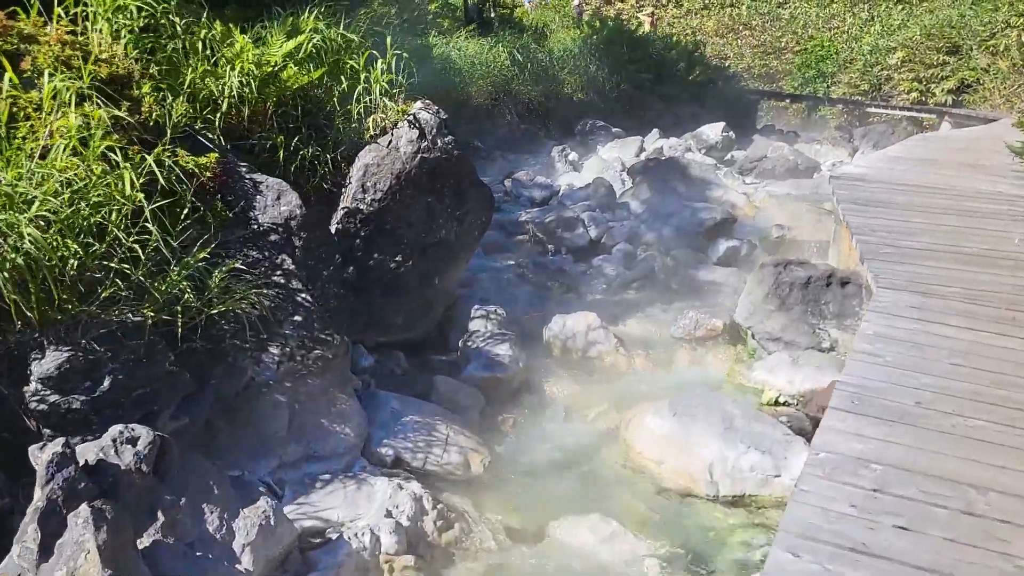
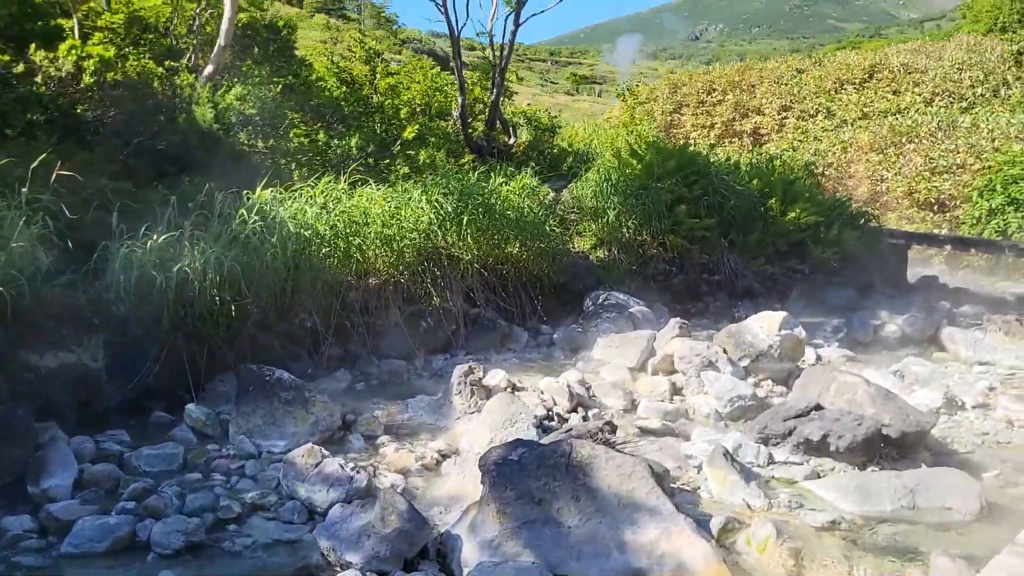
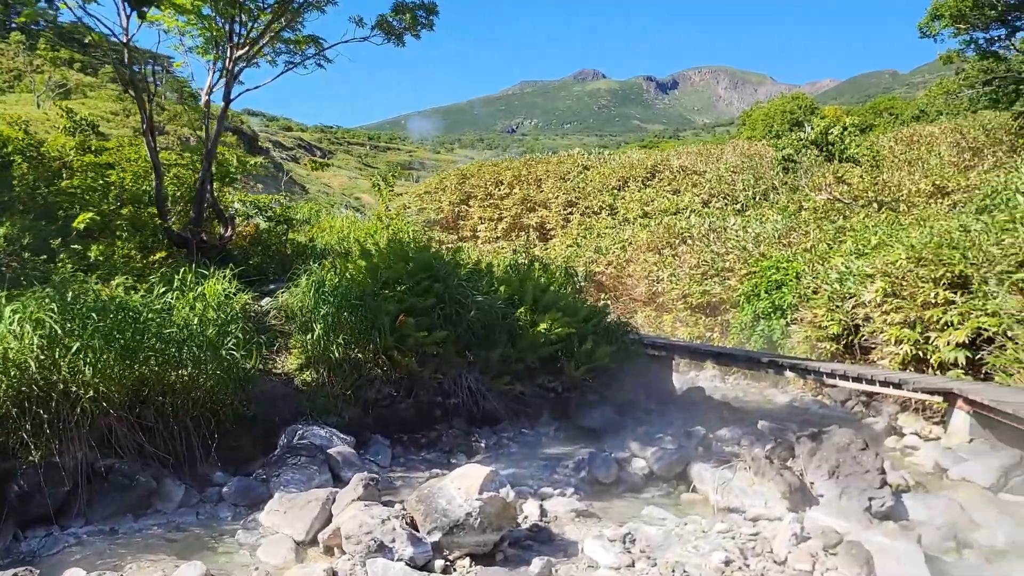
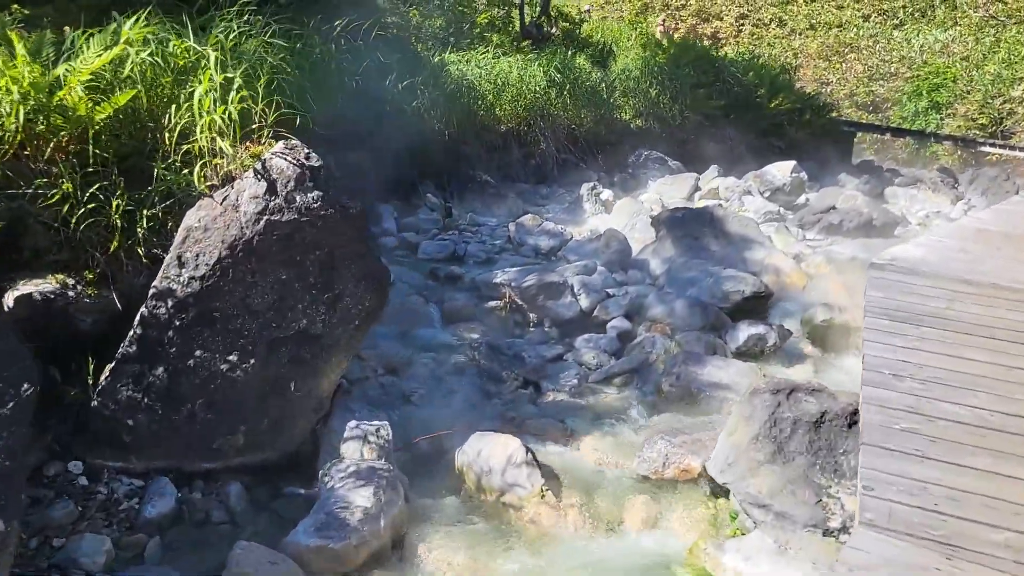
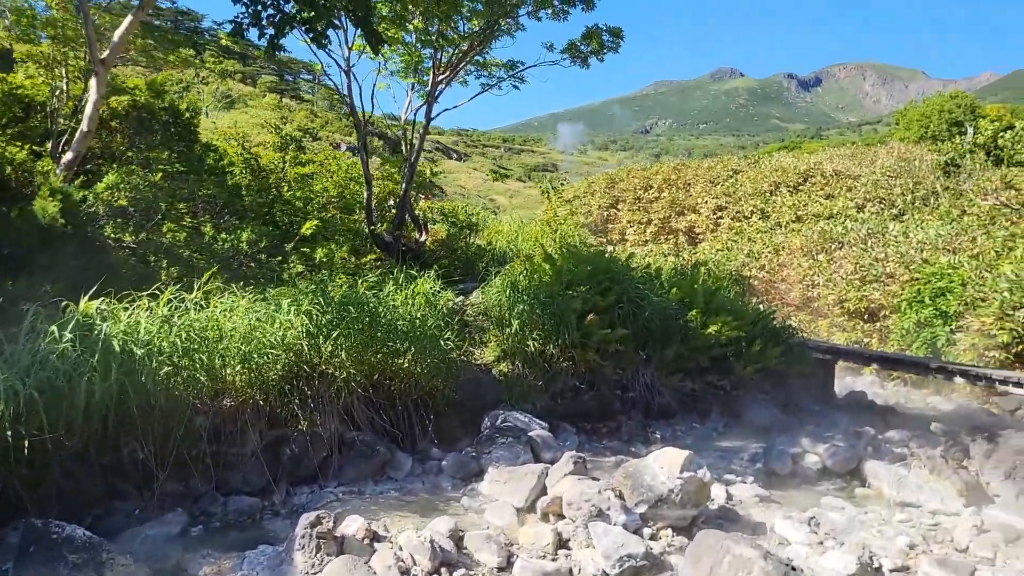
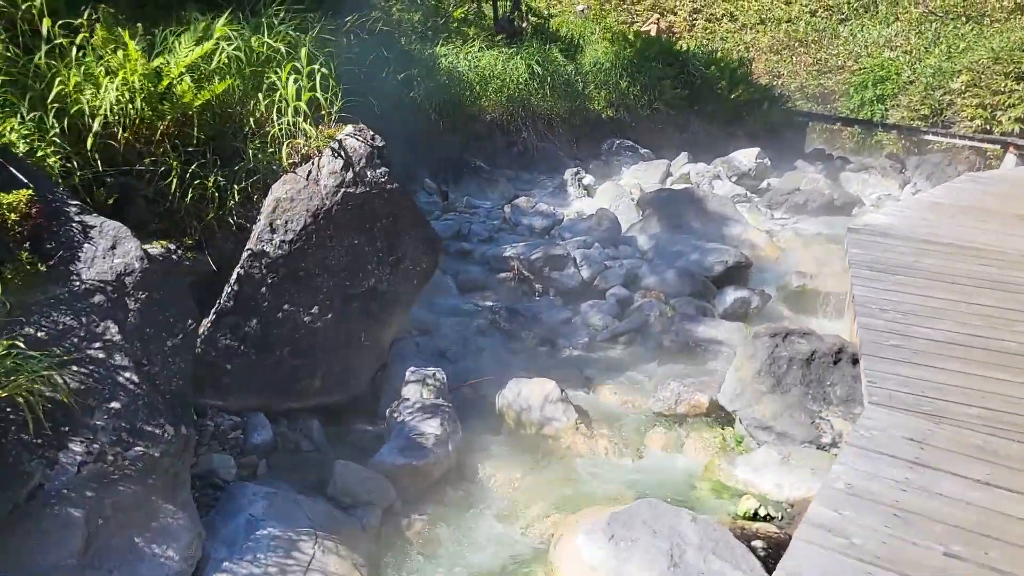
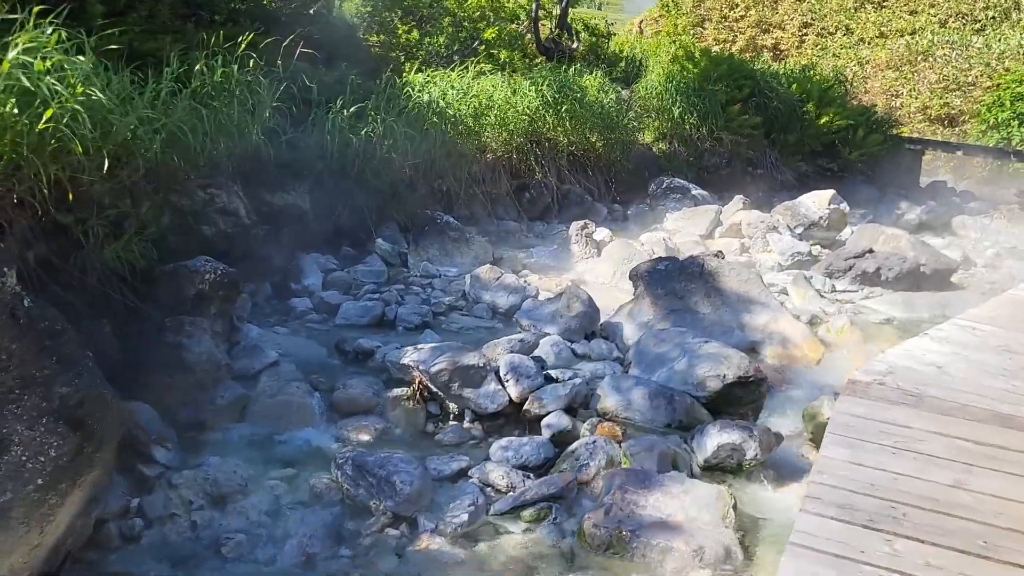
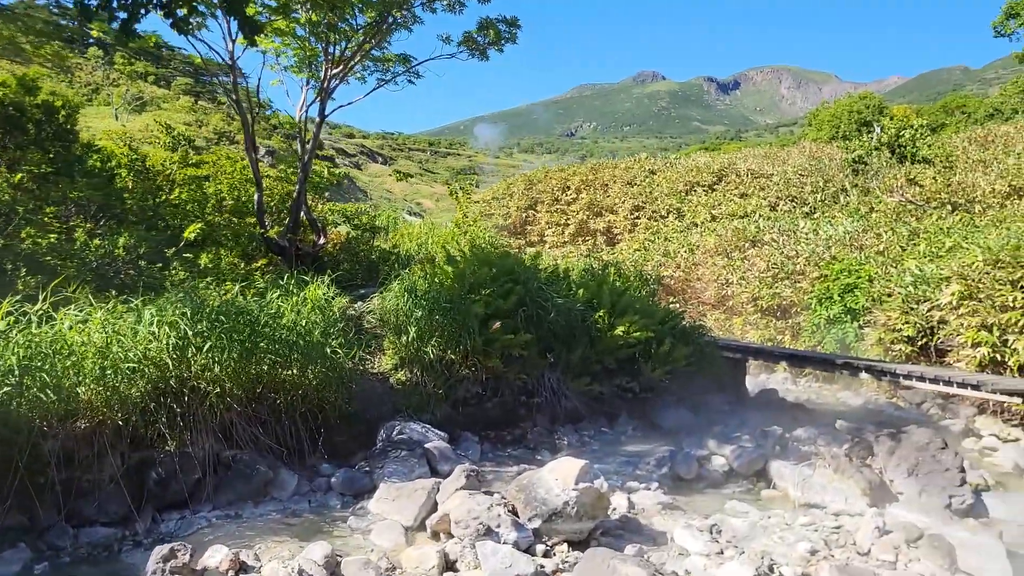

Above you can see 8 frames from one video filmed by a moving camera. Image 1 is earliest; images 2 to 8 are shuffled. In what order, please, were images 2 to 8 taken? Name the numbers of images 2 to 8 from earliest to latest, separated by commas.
6, 4, 7, 2, 5, 8, 3
